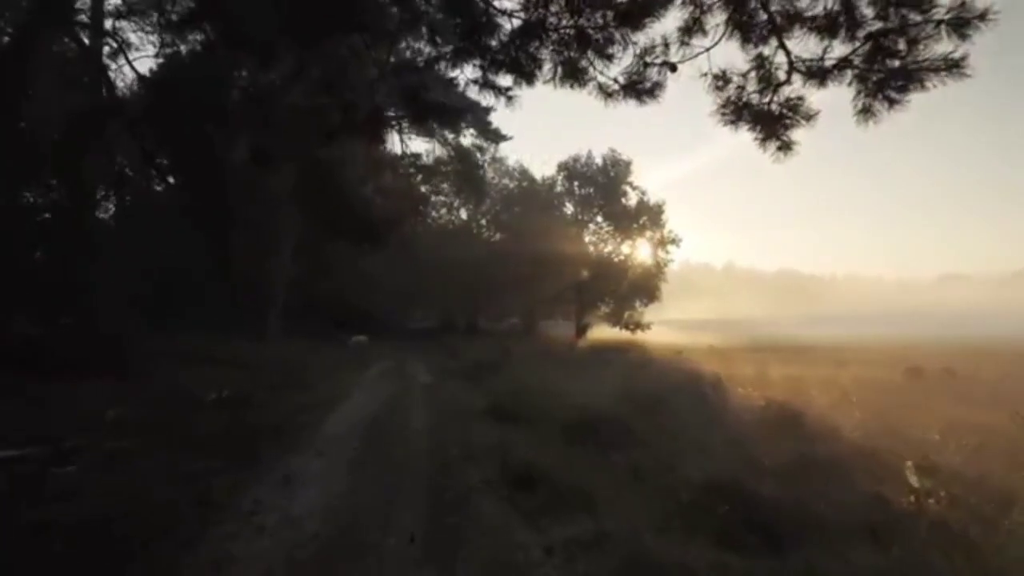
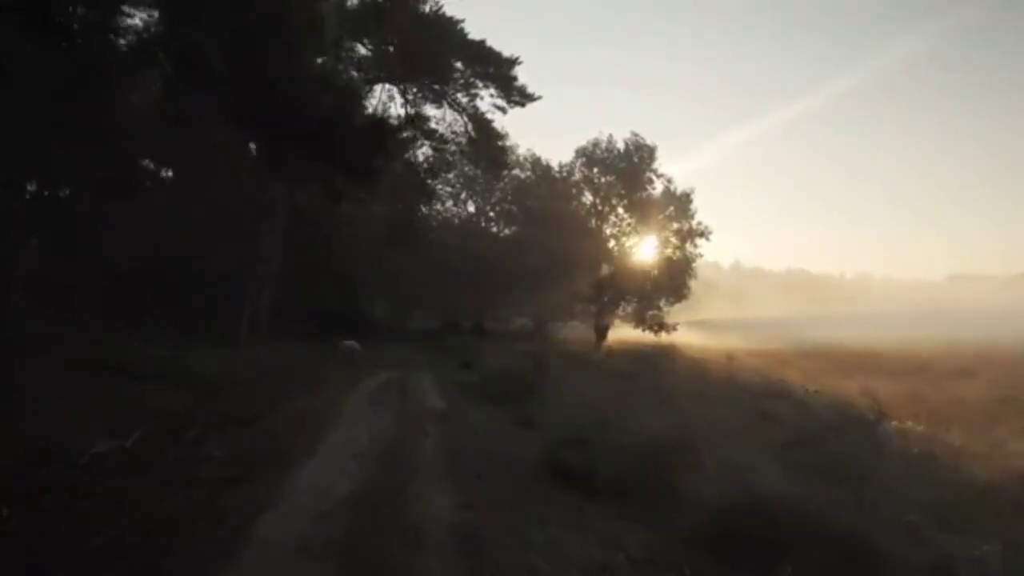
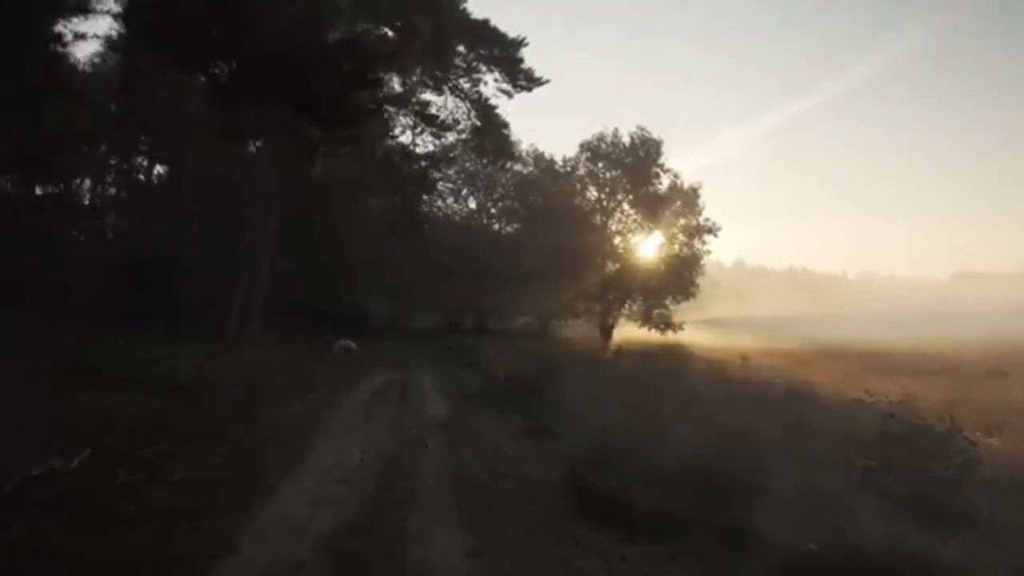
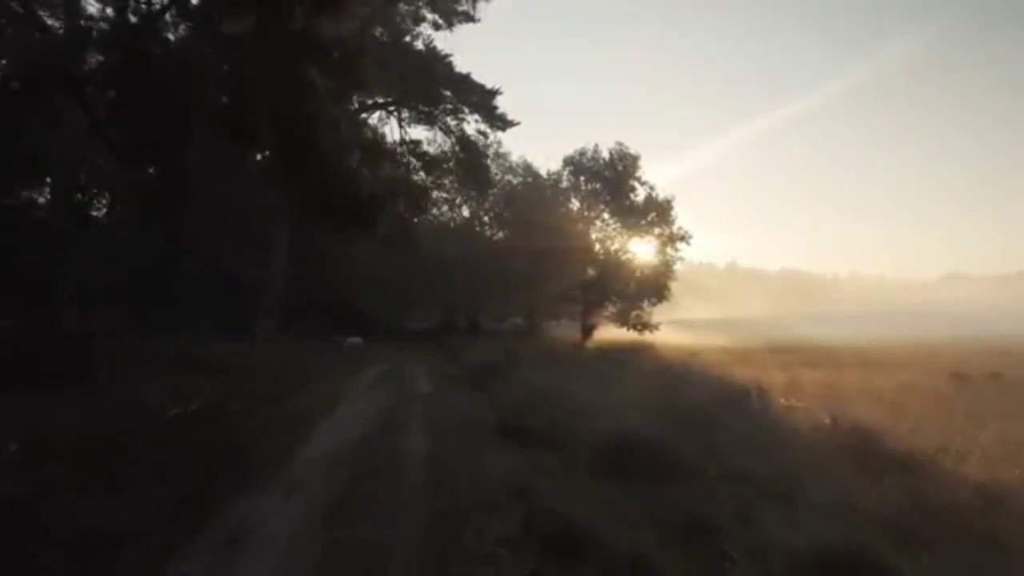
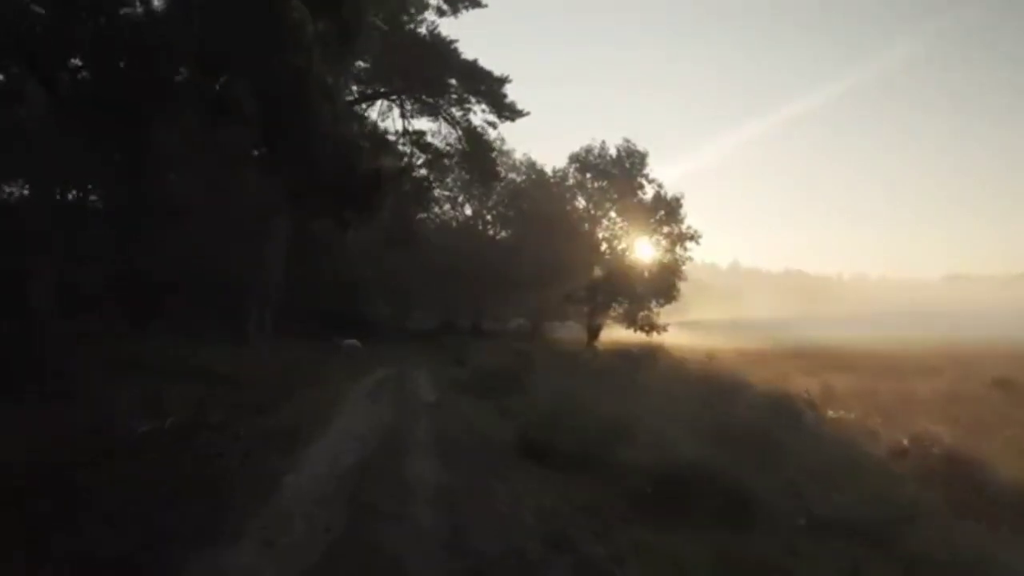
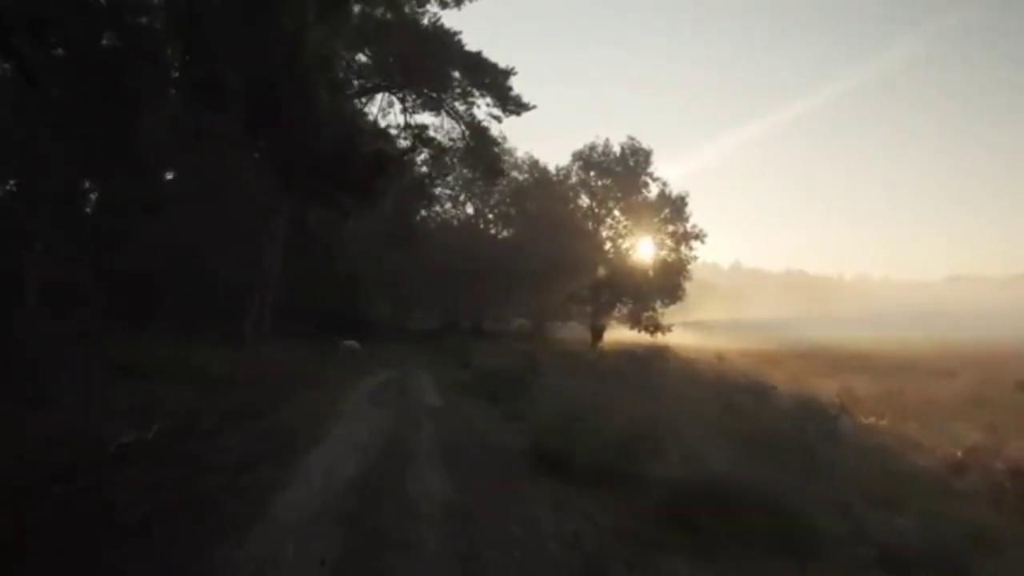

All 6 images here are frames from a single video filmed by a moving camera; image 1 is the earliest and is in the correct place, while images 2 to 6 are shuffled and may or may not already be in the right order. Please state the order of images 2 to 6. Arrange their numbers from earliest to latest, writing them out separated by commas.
4, 5, 6, 2, 3
